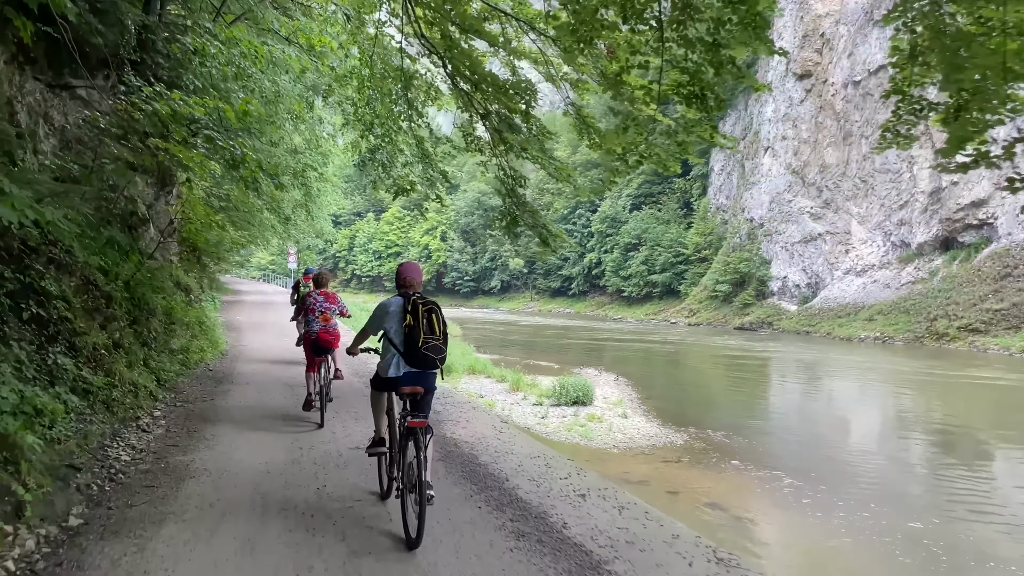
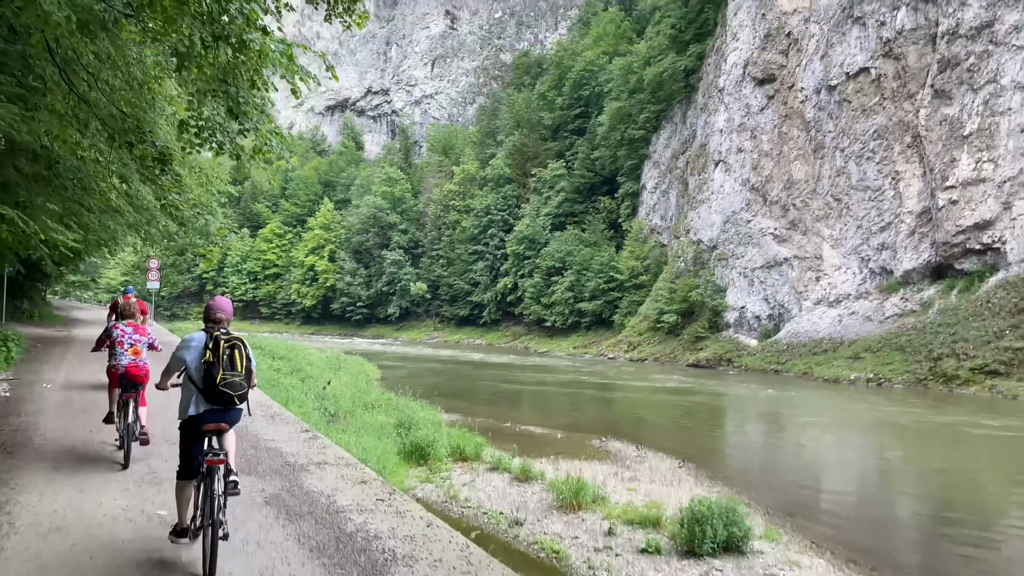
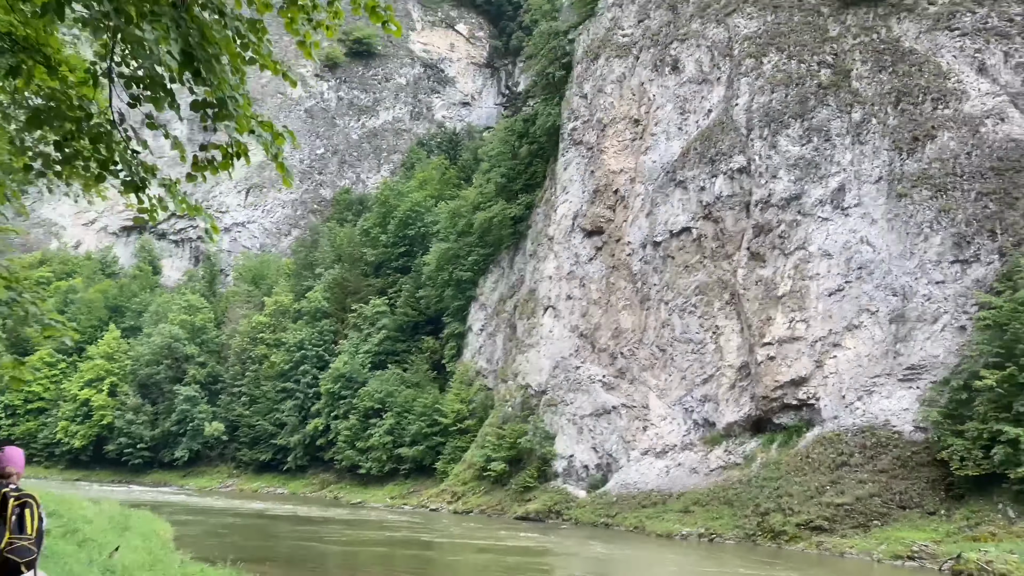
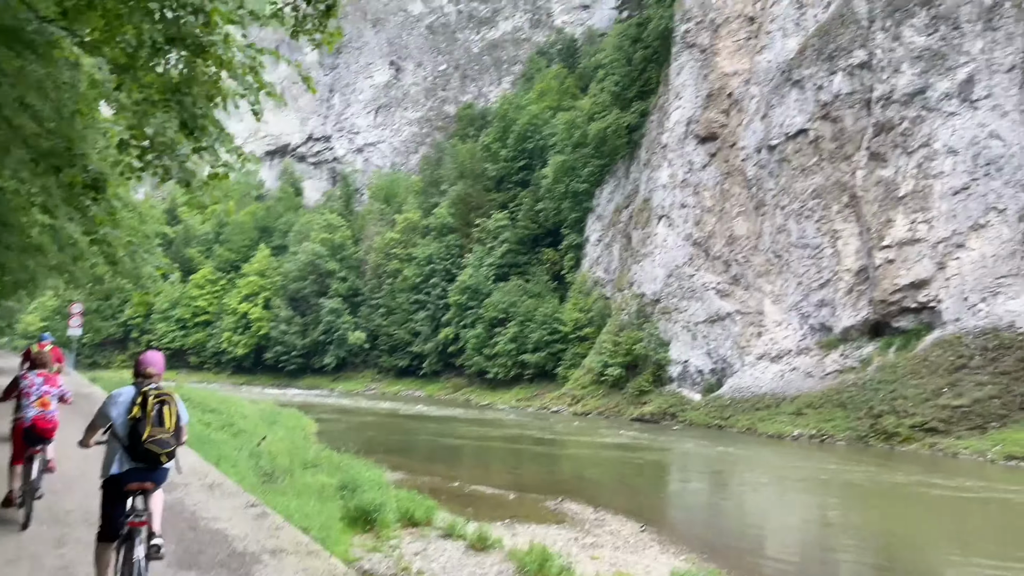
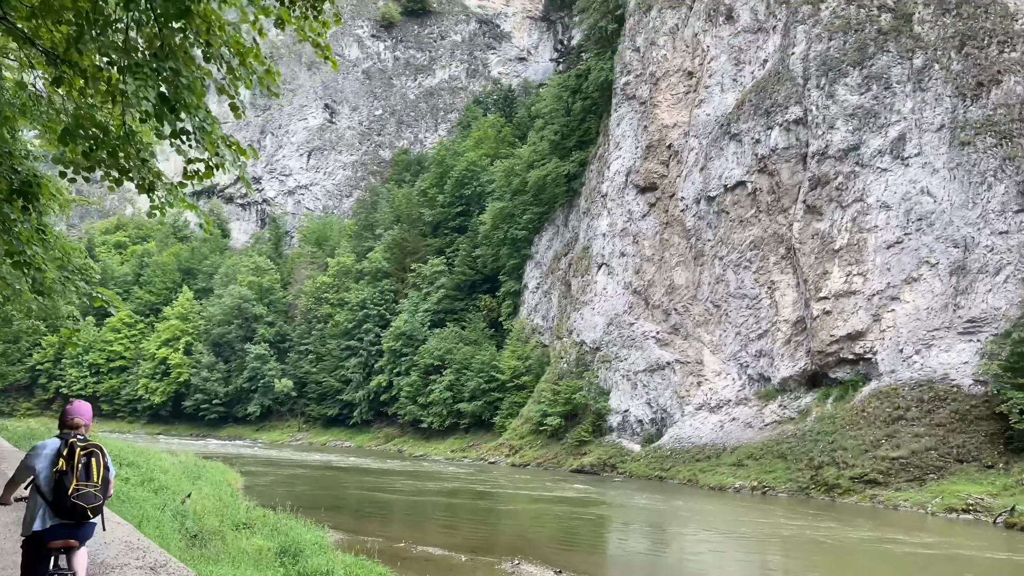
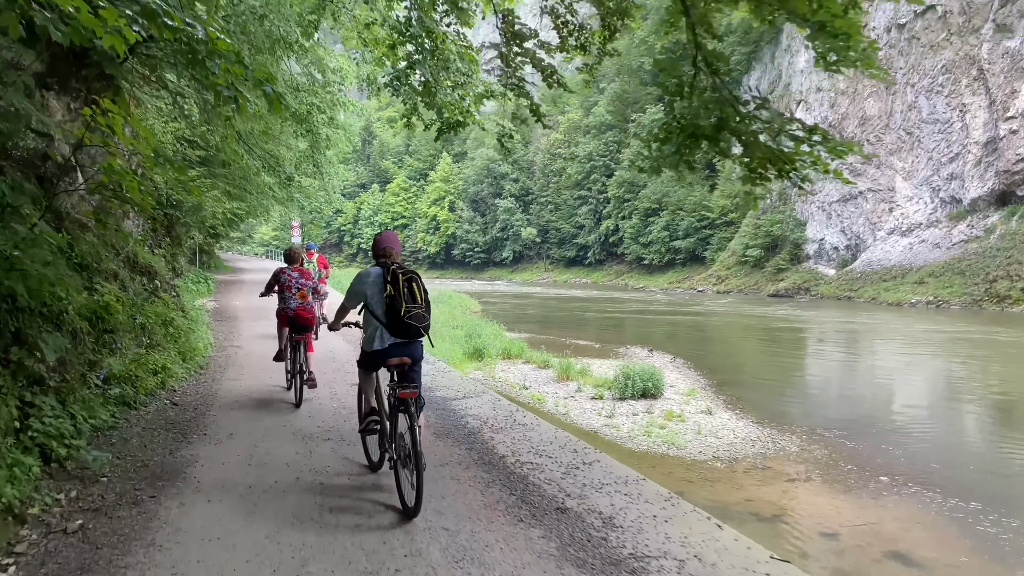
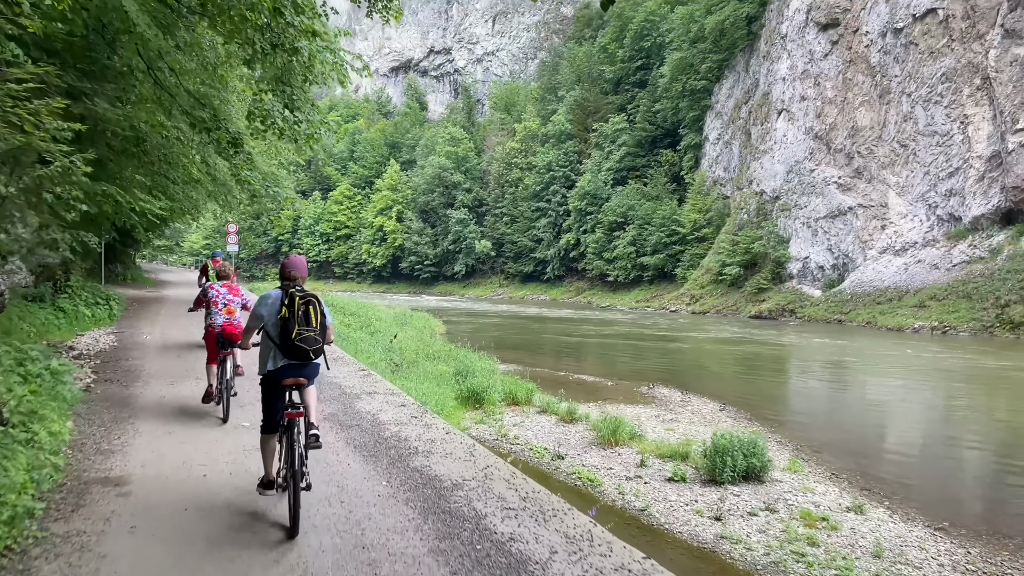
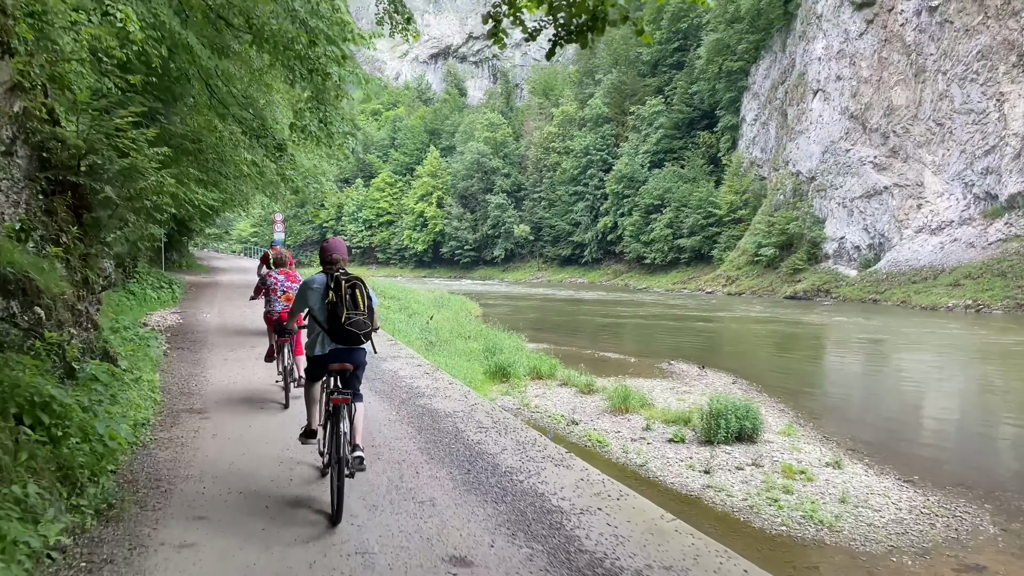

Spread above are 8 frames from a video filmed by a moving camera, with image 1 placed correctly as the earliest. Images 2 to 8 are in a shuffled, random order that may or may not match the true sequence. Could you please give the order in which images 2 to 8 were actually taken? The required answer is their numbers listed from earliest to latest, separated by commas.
6, 8, 7, 2, 4, 5, 3
